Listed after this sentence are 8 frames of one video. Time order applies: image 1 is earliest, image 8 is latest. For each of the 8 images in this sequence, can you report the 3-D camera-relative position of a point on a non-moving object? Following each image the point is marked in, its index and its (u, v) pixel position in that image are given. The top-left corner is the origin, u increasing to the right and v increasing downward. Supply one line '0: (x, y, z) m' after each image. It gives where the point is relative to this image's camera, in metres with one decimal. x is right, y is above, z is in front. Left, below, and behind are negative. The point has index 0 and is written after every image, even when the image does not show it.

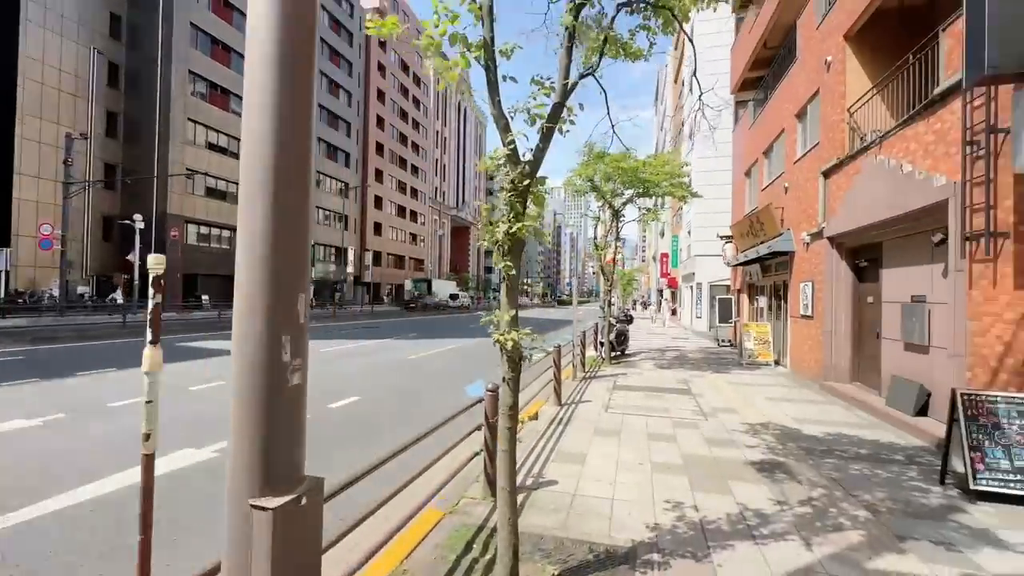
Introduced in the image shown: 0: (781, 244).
0: (+7.8, +1.3, +12.4) m
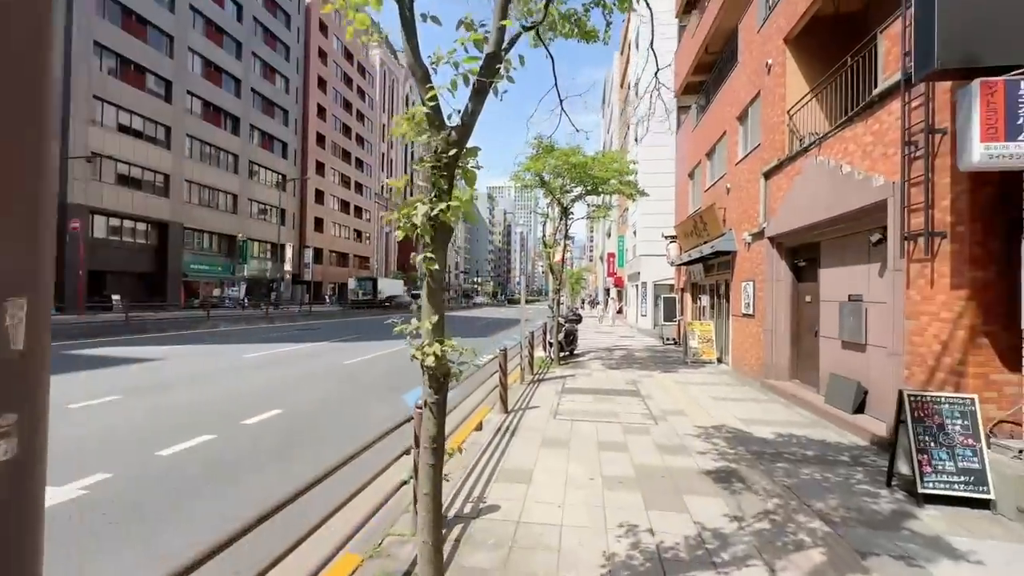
0: (+6.2, +1.3, +12.6) m
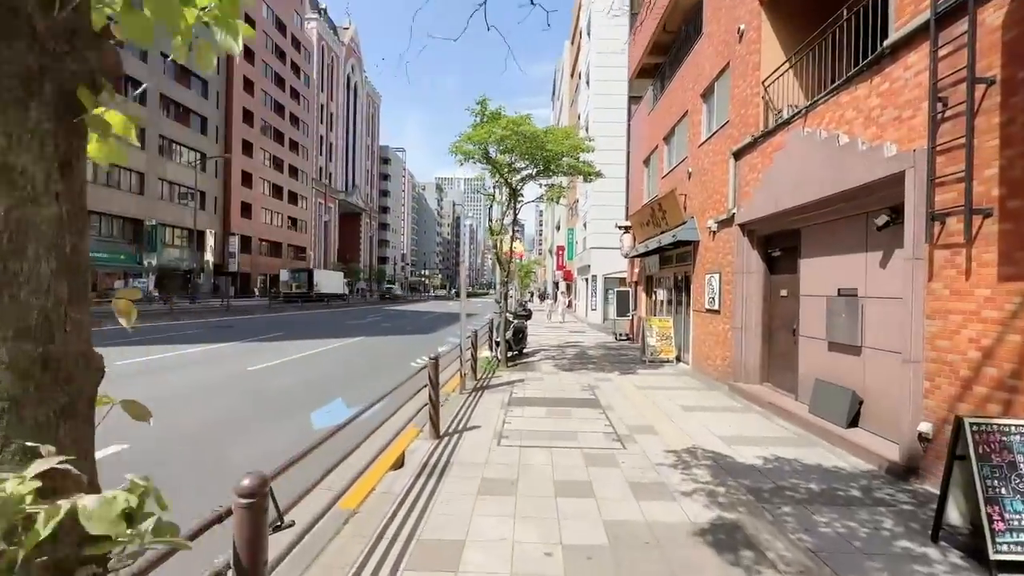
0: (+4.7, +1.5, +11.6) m
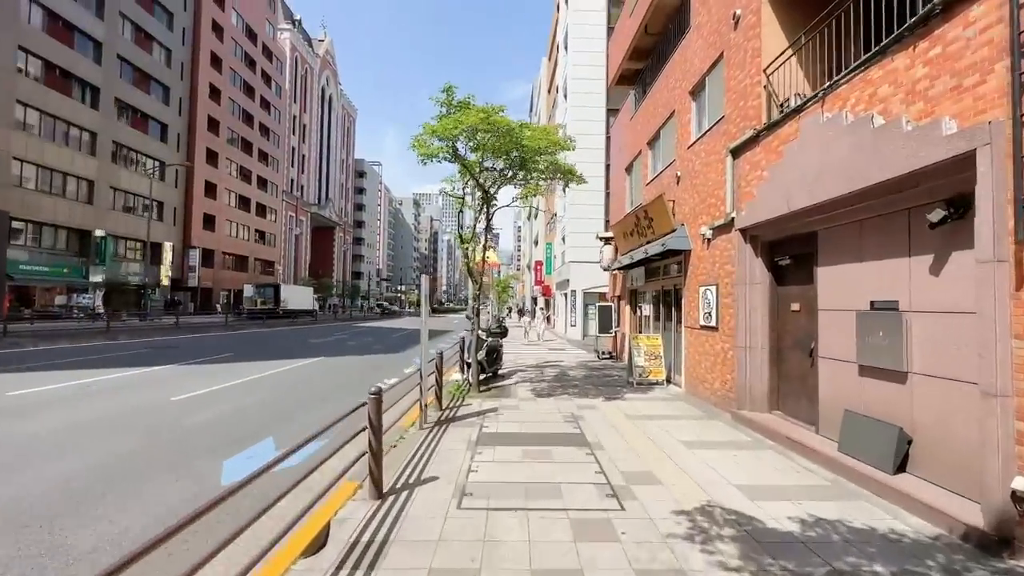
0: (+4.0, +1.1, +10.5) m
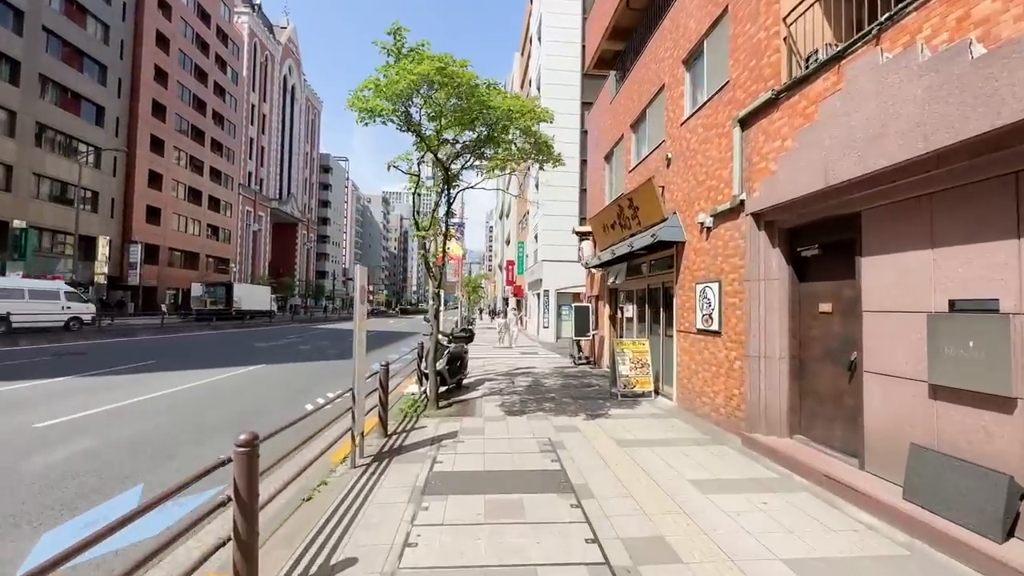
0: (+3.3, +1.2, +9.0) m
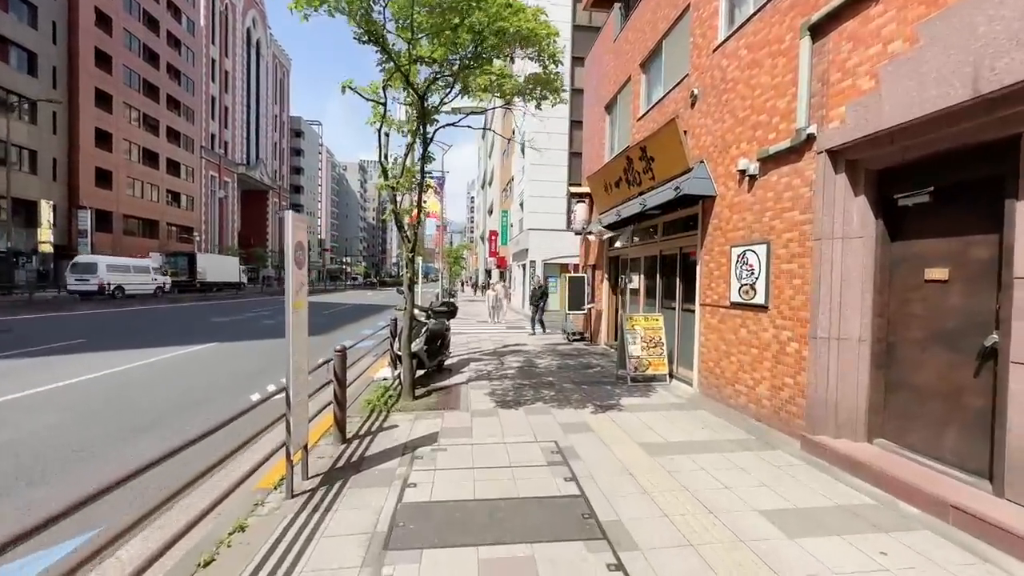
0: (+3.2, +1.8, +7.4) m
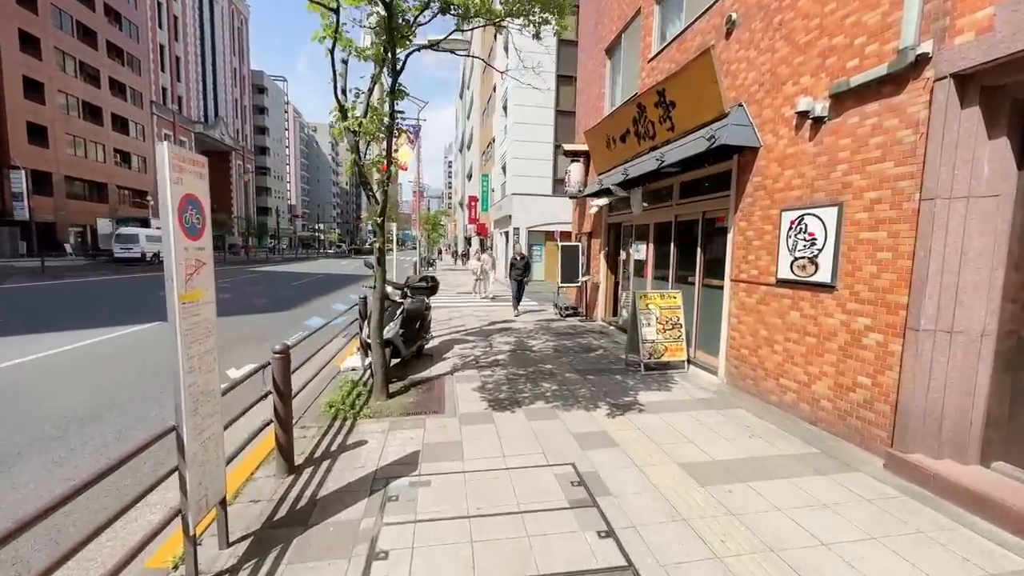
0: (+3.1, +2.2, +5.9) m
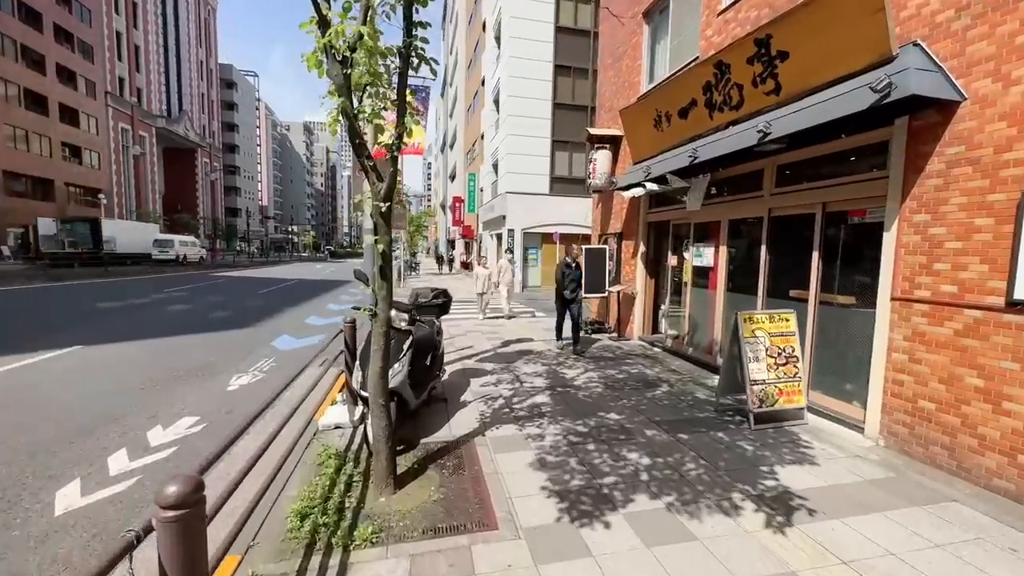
0: (+3.9, +1.9, +3.9) m
